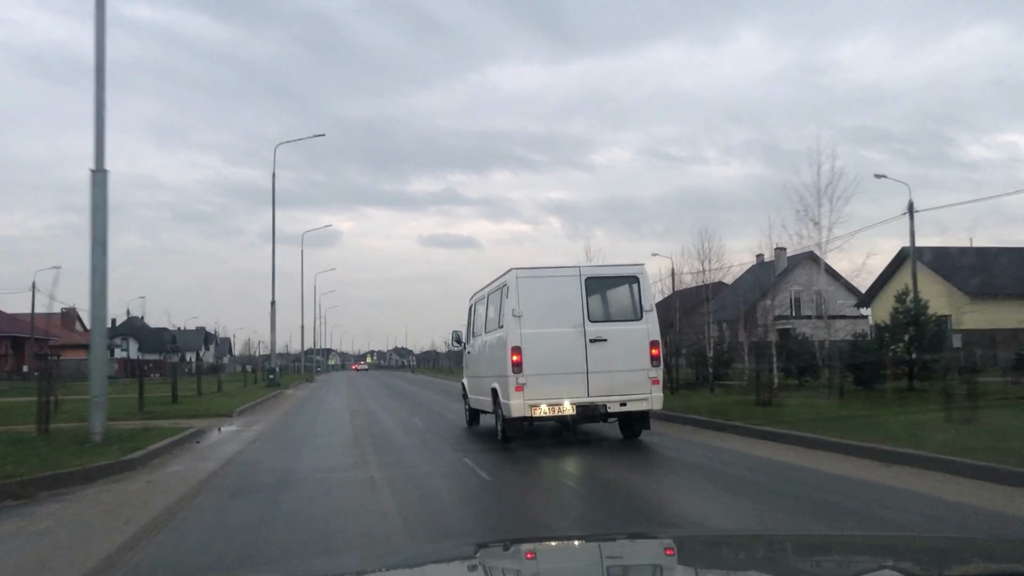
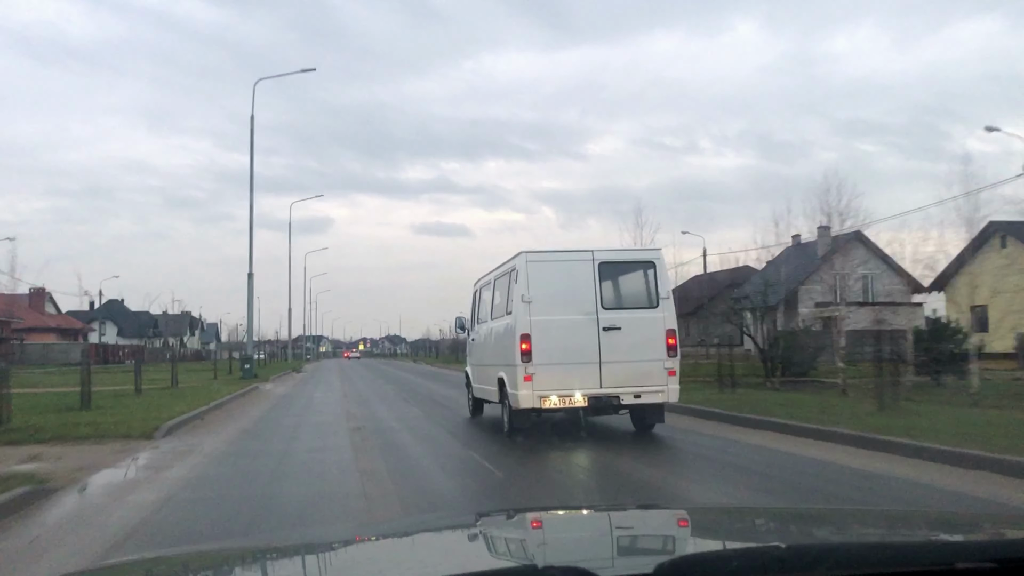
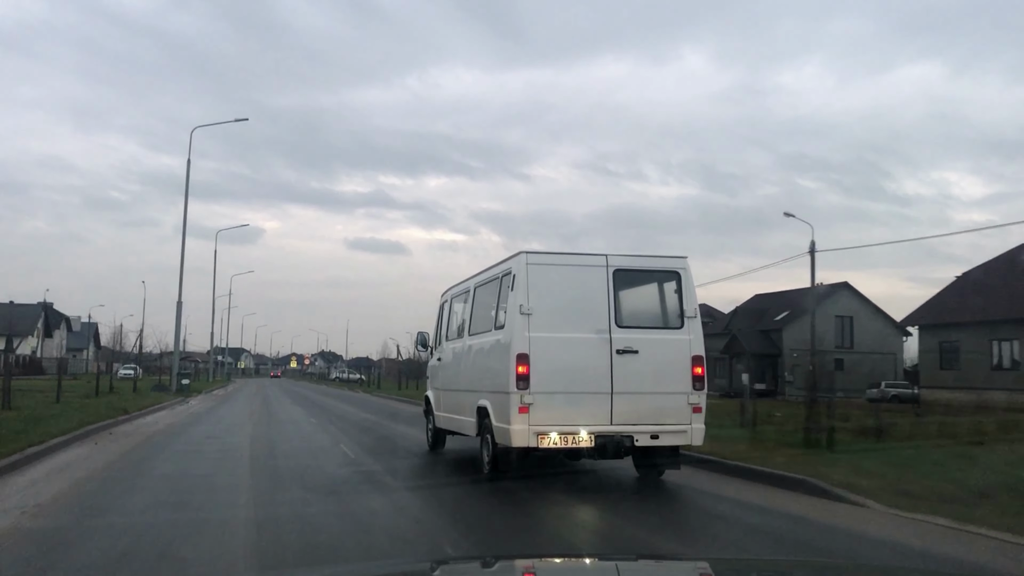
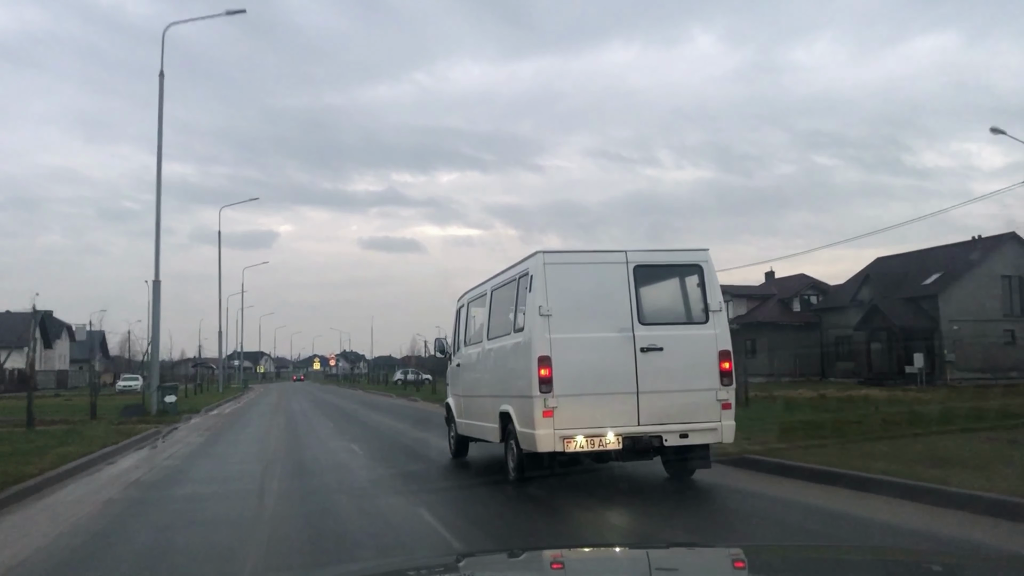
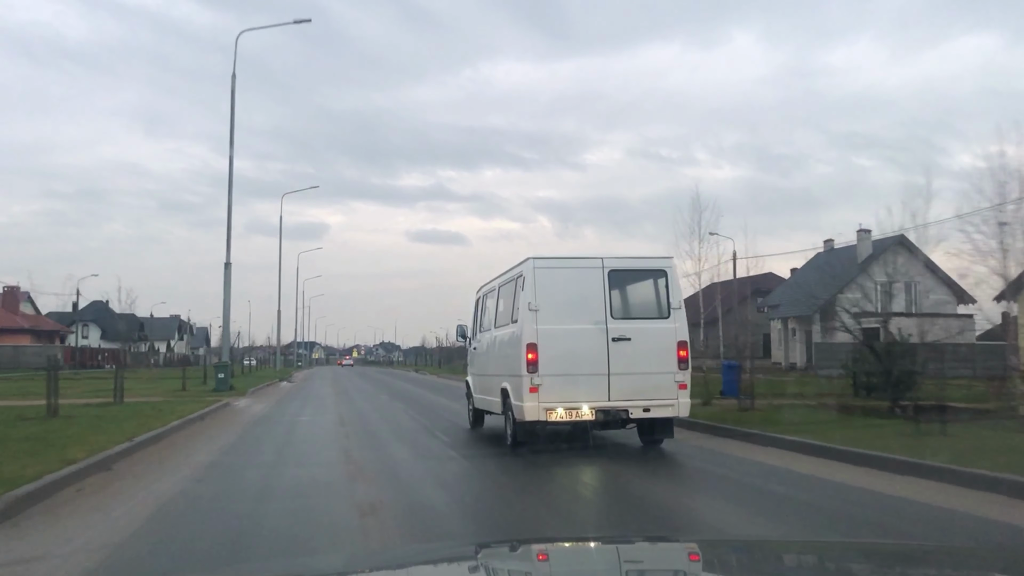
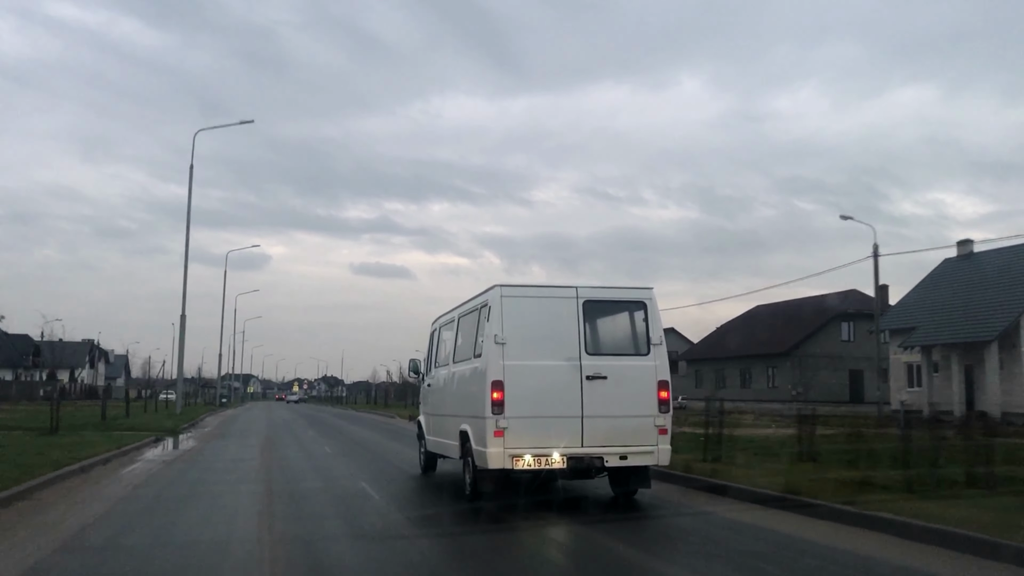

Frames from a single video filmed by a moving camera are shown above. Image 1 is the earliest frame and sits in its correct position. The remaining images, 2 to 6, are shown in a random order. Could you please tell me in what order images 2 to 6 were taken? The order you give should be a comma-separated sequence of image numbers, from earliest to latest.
2, 5, 6, 3, 4
